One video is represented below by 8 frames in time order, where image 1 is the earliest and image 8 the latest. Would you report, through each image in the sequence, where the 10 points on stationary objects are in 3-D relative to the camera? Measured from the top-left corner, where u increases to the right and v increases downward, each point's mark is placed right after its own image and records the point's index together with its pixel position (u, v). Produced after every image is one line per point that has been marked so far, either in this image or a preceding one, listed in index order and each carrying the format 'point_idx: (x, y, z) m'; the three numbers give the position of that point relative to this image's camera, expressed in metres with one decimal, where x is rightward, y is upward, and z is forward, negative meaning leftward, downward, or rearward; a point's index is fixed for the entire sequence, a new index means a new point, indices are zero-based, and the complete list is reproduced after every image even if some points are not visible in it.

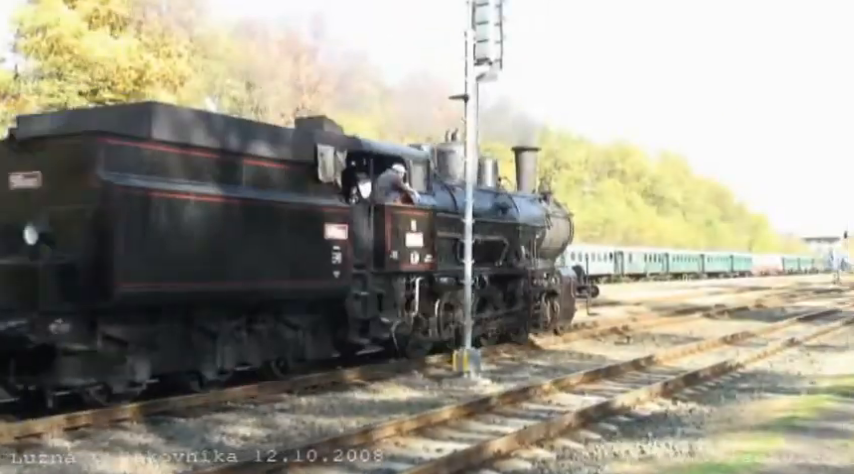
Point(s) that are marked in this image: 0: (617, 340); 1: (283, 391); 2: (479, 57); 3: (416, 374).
0: (+3.5, -1.8, +19.5) m
1: (-2.2, -2.4, +17.3) m
2: (+0.8, +2.8, +17.6) m
3: (-0.1, -2.2, +18.4) m
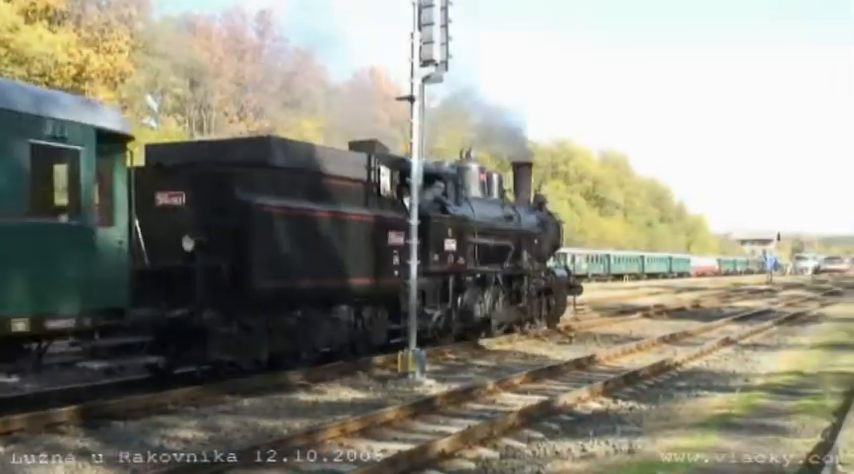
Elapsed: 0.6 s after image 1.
0: (+2.4, -1.8, +19.8) m
1: (-3.1, -2.4, +17.2) m
2: (0.0, +2.8, +17.7) m
3: (-1.1, -2.2, +18.4) m
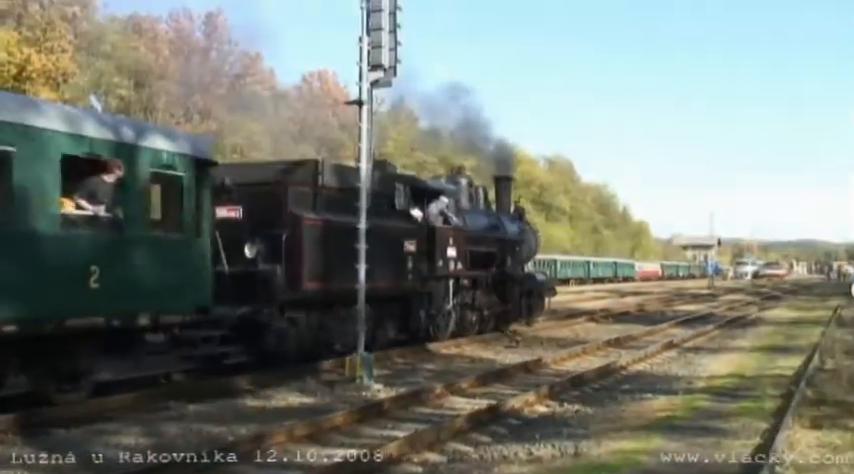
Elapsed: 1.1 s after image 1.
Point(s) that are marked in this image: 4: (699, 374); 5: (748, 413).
0: (+1.5, -1.9, +20.0) m
1: (-3.8, -2.4, +16.9) m
2: (-0.8, +2.7, +17.7) m
3: (-1.9, -2.3, +18.3) m
4: (+4.4, -2.2, +18.3) m
5: (+4.7, -2.6, +16.8) m
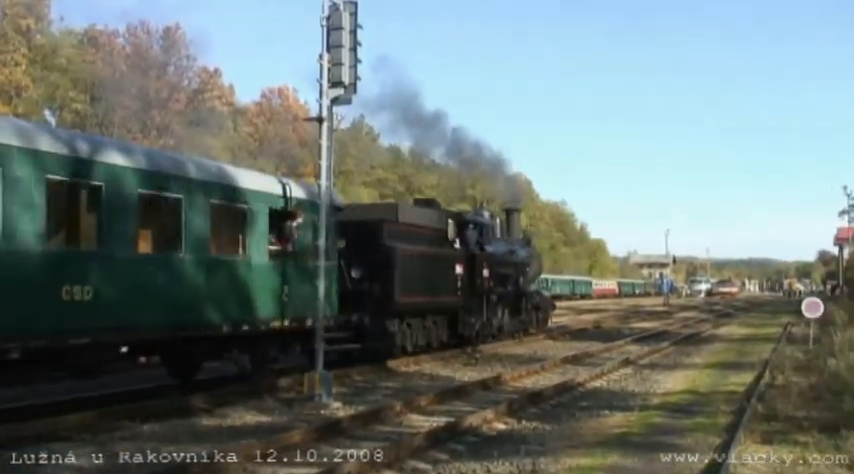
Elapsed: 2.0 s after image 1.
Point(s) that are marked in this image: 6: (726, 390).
0: (+0.7, -2.2, +20.0) m
1: (-4.4, -2.7, +16.7) m
2: (-1.5, +2.4, +17.7) m
3: (-2.6, -2.6, +18.2) m
4: (+3.7, -2.5, +18.6) m
5: (+4.1, -2.9, +17.0) m
6: (+4.8, -2.5, +18.3) m
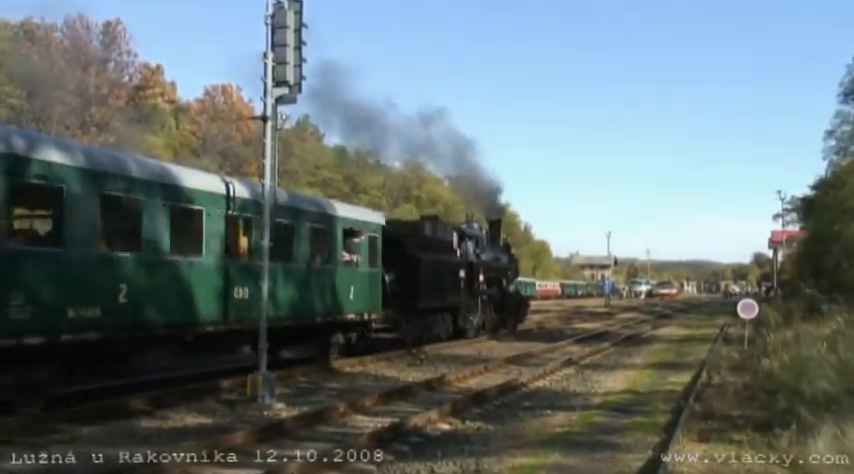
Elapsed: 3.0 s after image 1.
0: (-0.4, -2.2, +20.0) m
1: (-5.2, -2.6, +16.3) m
2: (-2.3, +2.4, +17.6) m
3: (-3.5, -2.6, +17.9) m
4: (+2.8, -2.5, +18.8) m
5: (+3.3, -2.9, +17.3) m
6: (+3.9, -2.5, +18.6) m
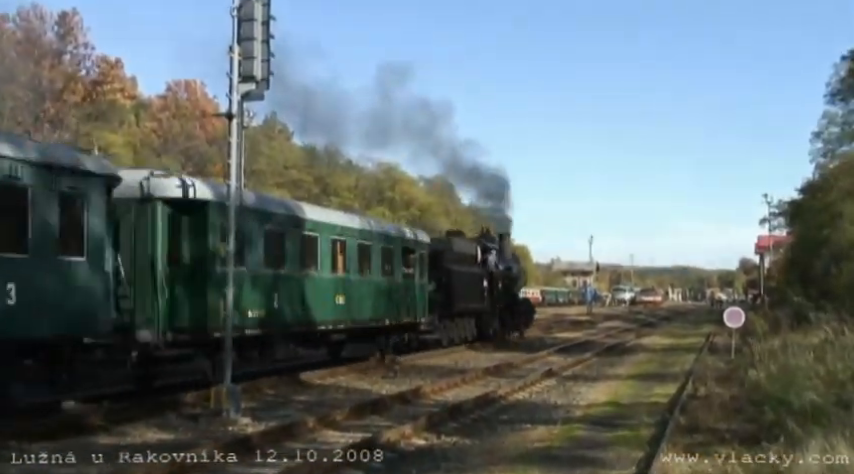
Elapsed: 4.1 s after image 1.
0: (-0.8, -2.3, +19.1) m
1: (-5.5, -2.7, +15.2) m
2: (-2.7, +2.4, +16.6) m
3: (-3.9, -2.6, +16.9) m
4: (+2.3, -2.6, +18.0) m
5: (+2.9, -3.0, +16.5) m
6: (+3.5, -2.6, +17.8) m
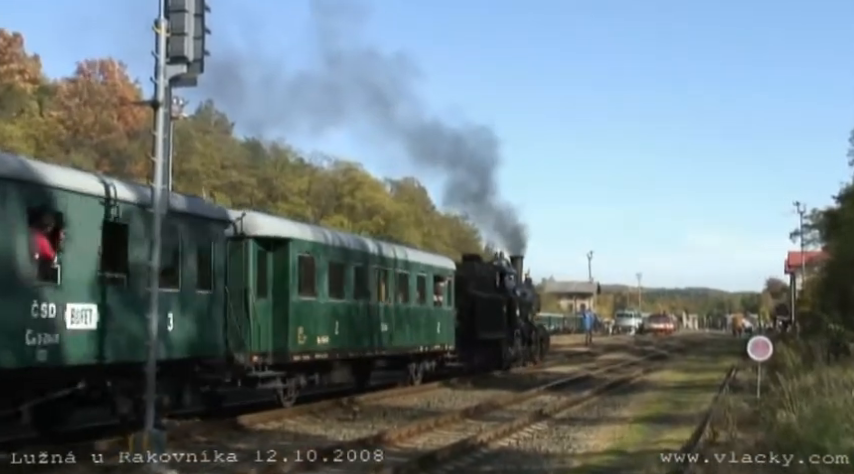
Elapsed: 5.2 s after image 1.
0: (-1.3, -2.5, +16.2) m
1: (-5.9, -2.8, +12.3) m
2: (-3.1, +2.2, +13.7) m
3: (-4.3, -2.8, +14.0) m
4: (+1.9, -2.8, +15.1) m
5: (+2.5, -3.2, +13.7) m
6: (+3.1, -2.8, +15.0) m
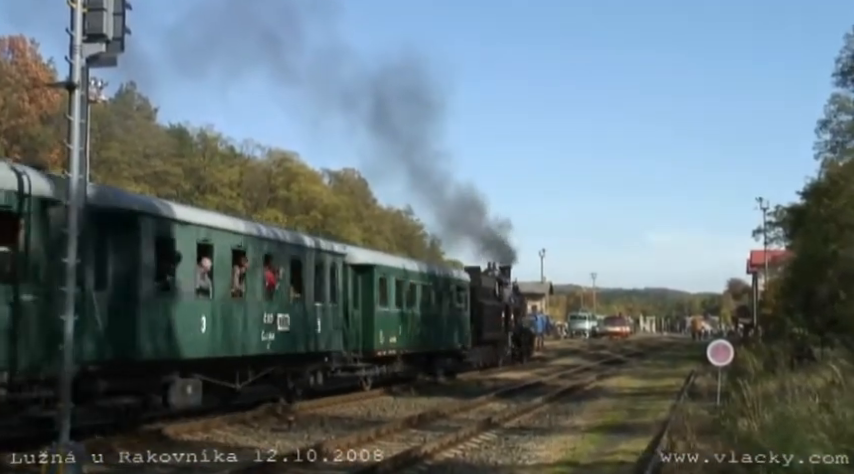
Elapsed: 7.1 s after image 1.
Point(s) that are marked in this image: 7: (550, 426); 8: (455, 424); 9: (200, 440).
0: (-2.1, -2.4, +15.2) m
1: (-6.6, -2.8, +11.0) m
2: (-3.7, +2.3, +12.6) m
3: (-5.0, -2.7, +12.8) m
4: (+1.2, -2.8, +14.2) m
5: (+1.8, -3.2, +12.8) m
6: (+2.3, -2.8, +14.1) m
7: (+1.6, -2.5, +15.9) m
8: (+0.3, -2.4, +15.9) m
9: (-2.9, -2.4, +14.5) m
